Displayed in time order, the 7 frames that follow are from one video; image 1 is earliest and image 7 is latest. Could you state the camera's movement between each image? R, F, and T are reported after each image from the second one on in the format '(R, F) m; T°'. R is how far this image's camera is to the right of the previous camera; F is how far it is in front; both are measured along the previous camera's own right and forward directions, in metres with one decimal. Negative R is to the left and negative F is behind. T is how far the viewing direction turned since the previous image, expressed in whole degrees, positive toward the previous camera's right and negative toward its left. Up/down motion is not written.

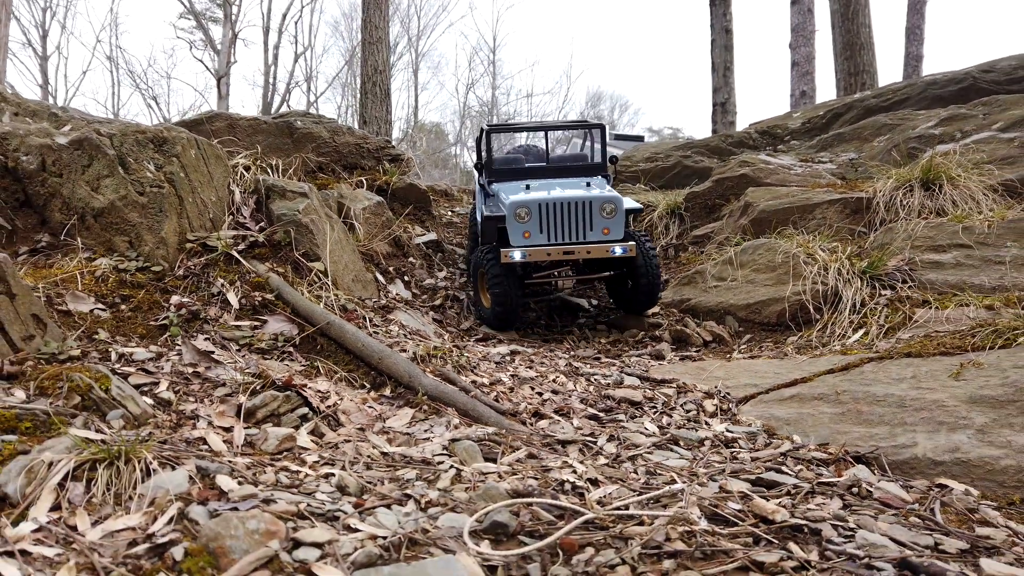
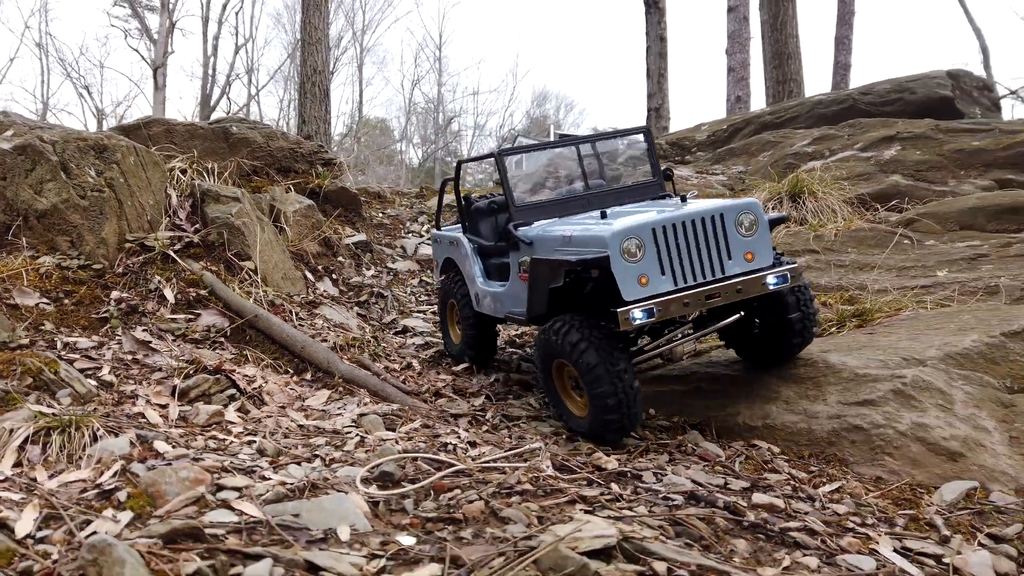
(+0.3, -0.7) m; +4°
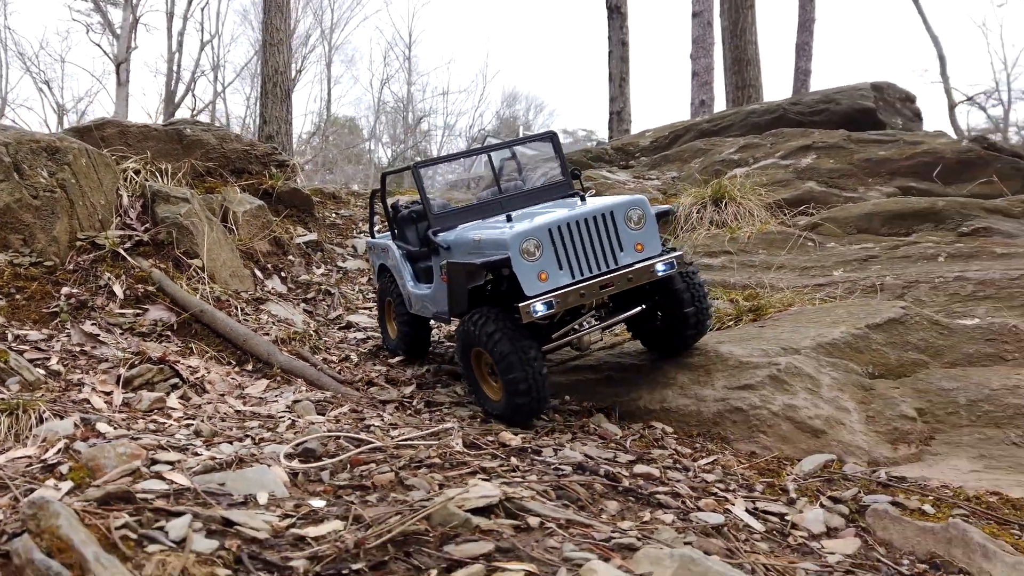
(+0.3, -0.4) m; +2°
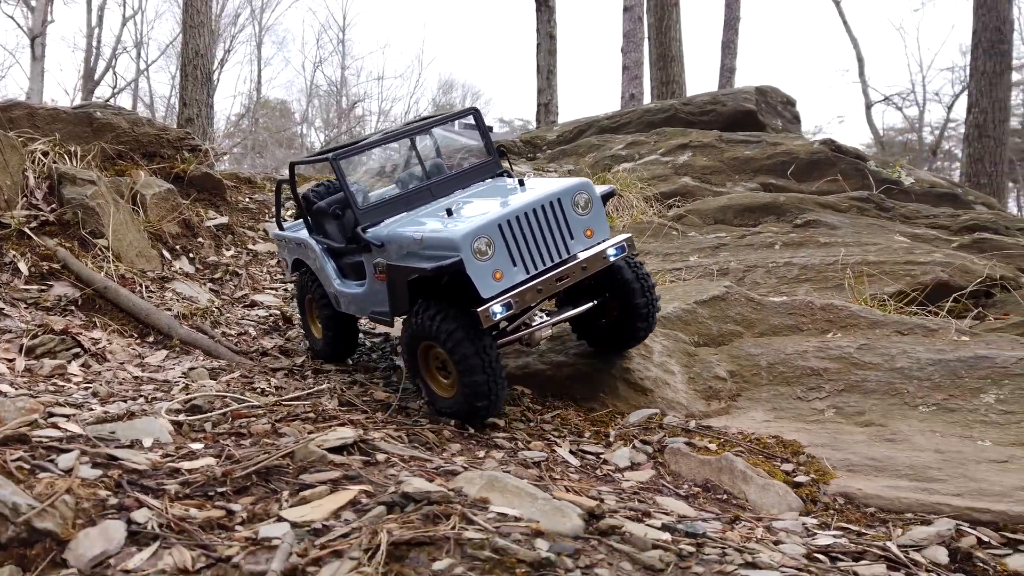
(+0.4, -0.6) m; +5°
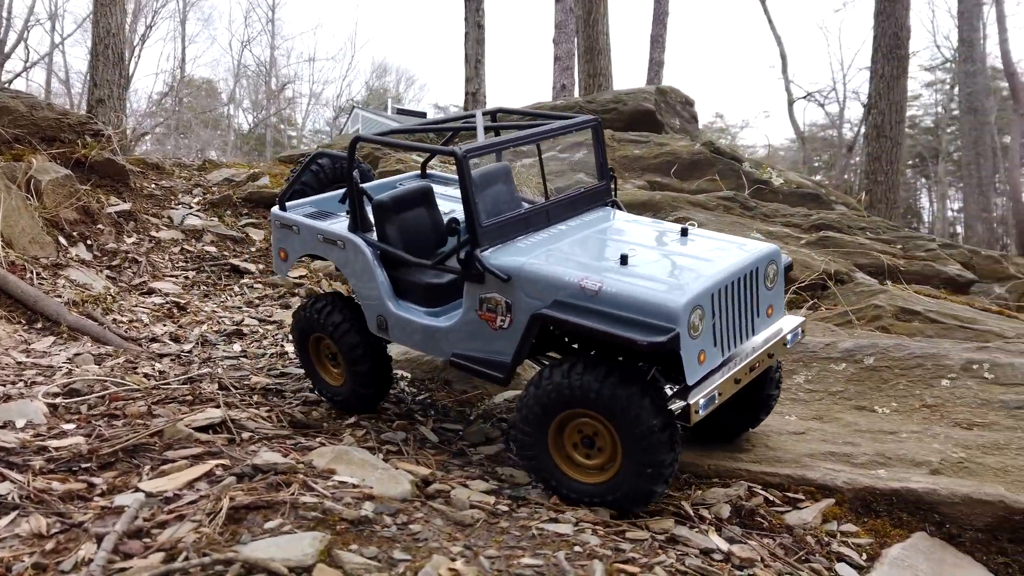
(+0.4, -0.4) m; +5°
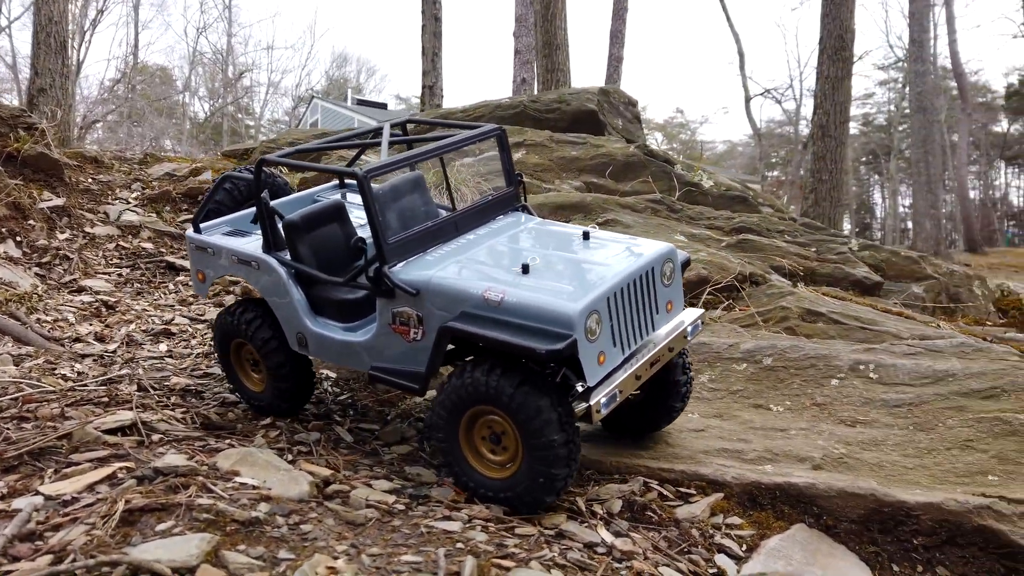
(+0.3, -0.1) m; +3°
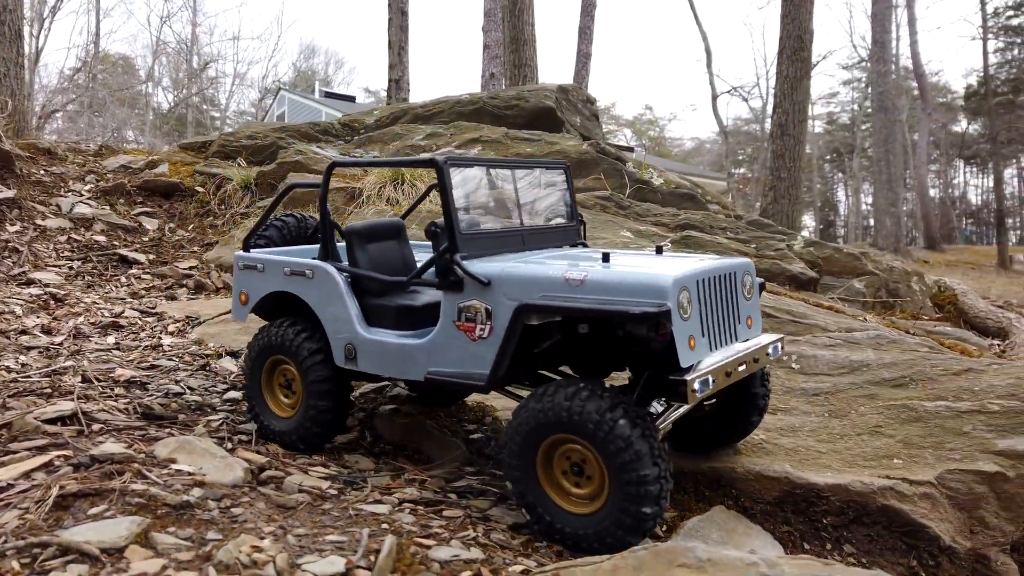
(+0.2, -0.1) m; +2°
